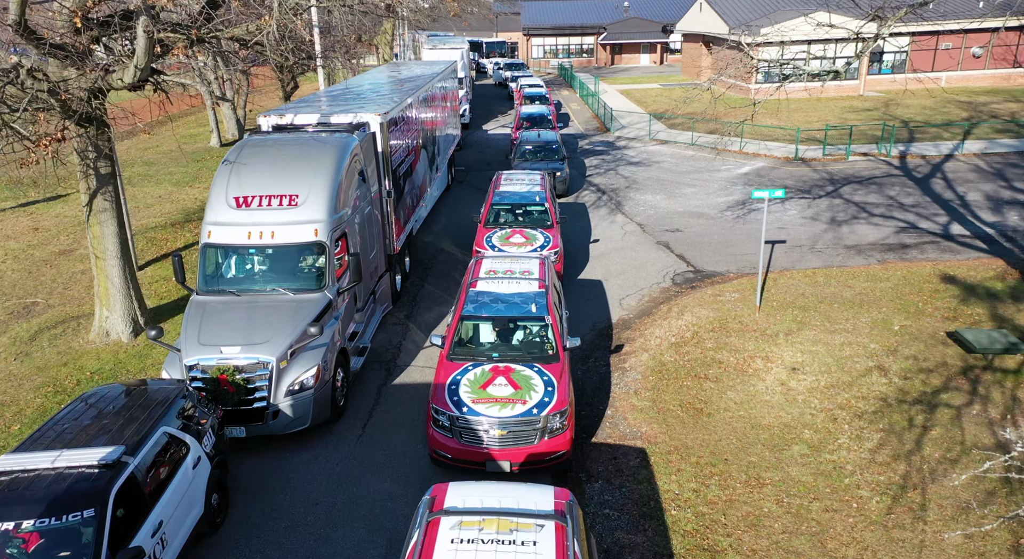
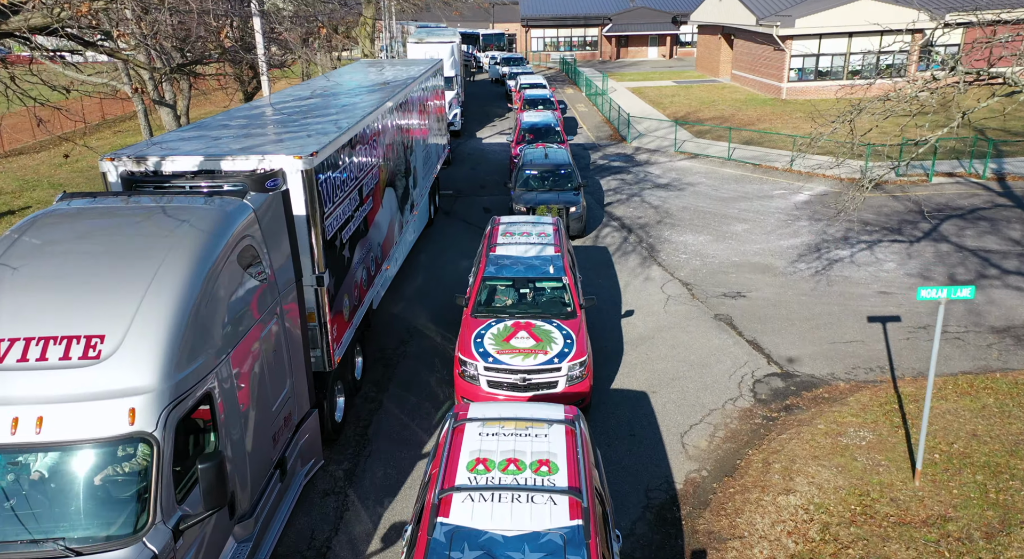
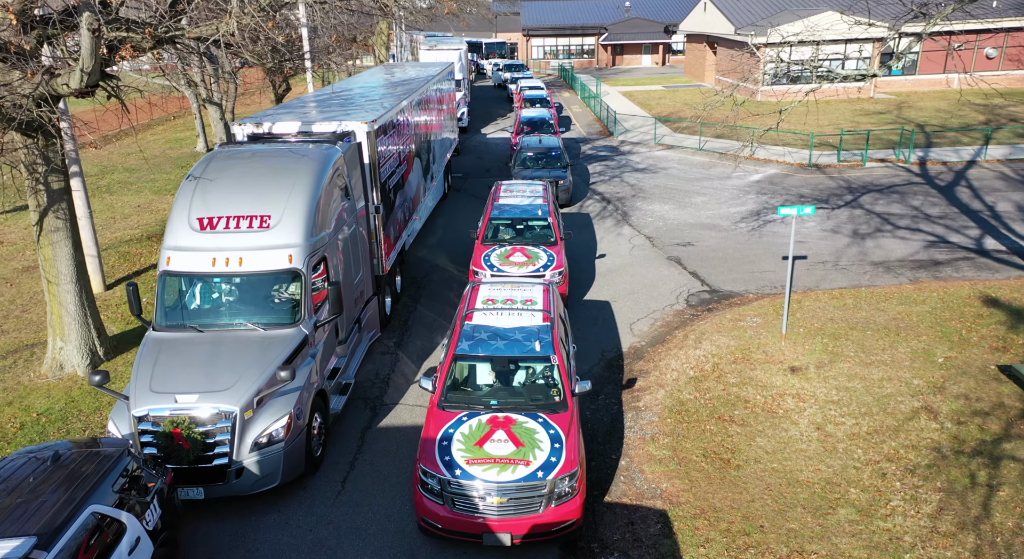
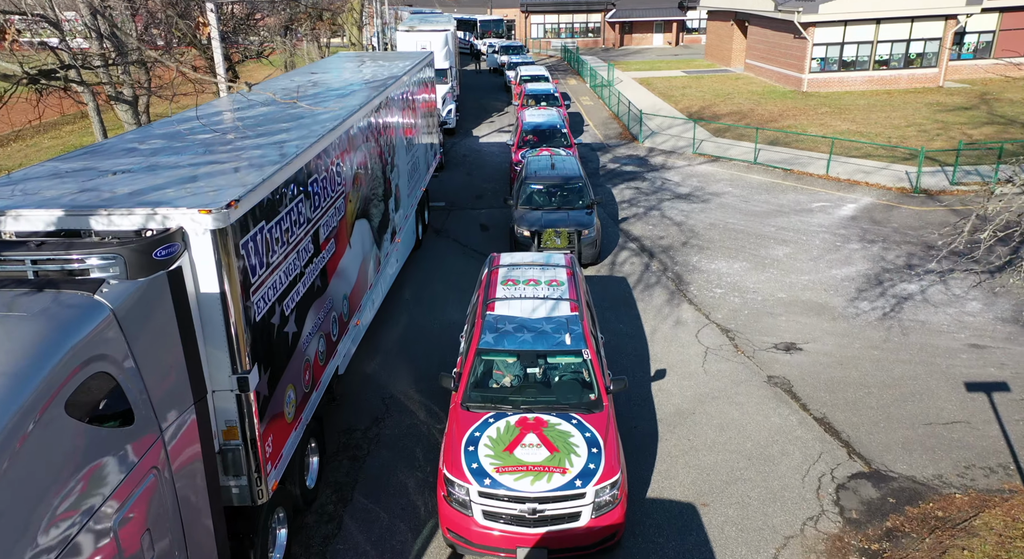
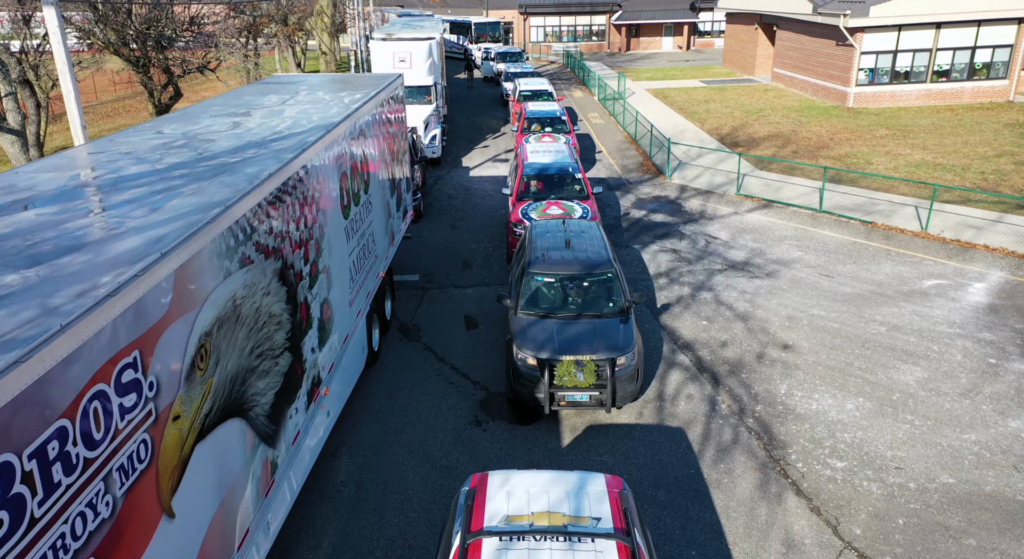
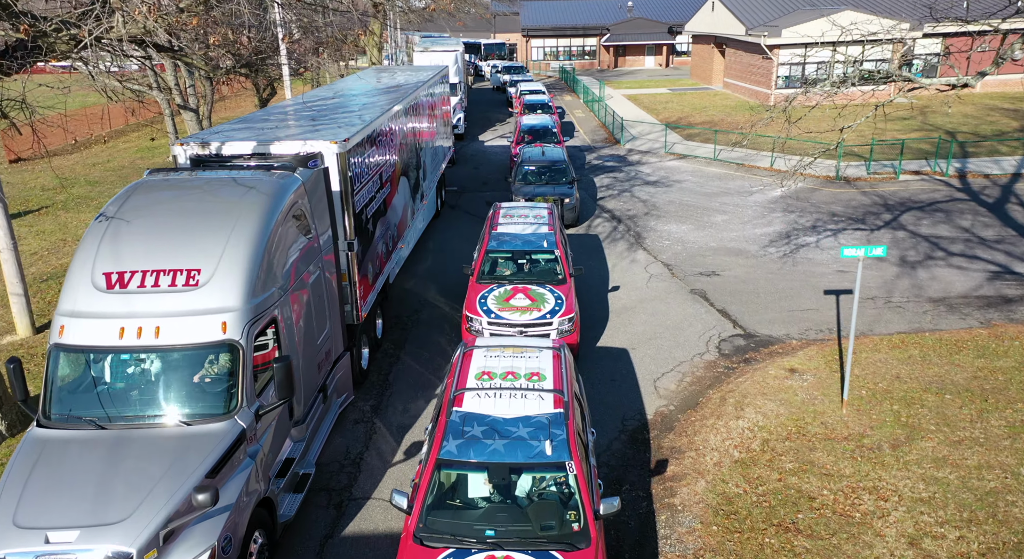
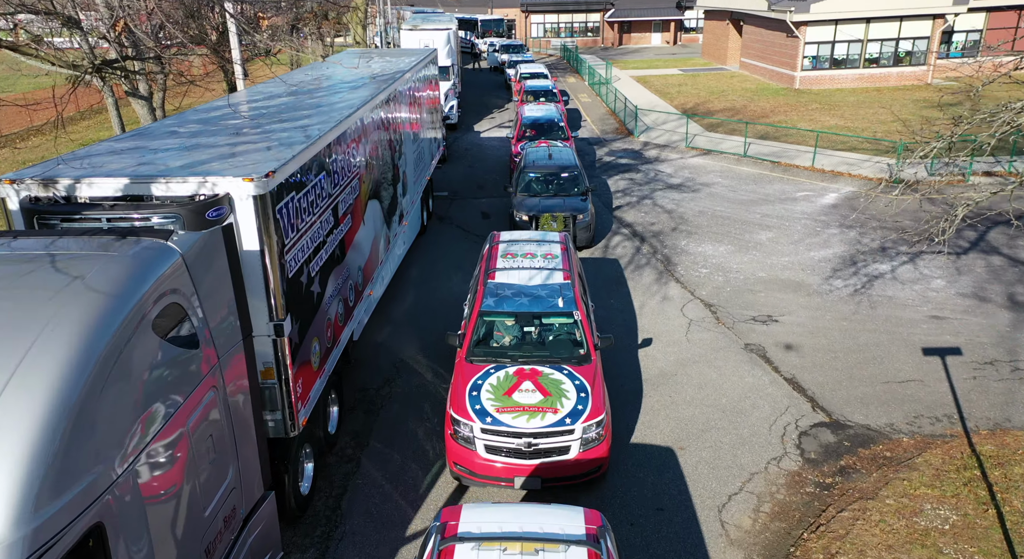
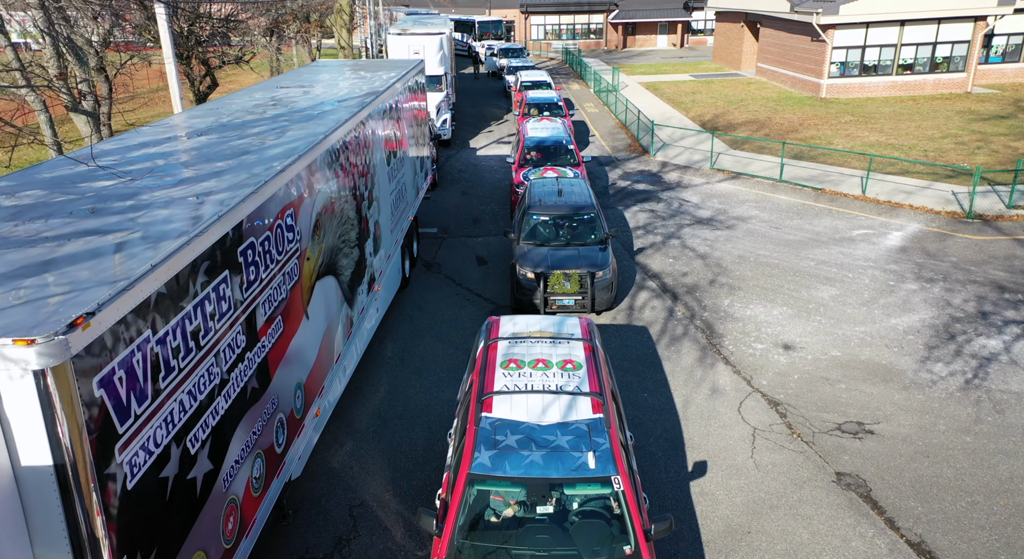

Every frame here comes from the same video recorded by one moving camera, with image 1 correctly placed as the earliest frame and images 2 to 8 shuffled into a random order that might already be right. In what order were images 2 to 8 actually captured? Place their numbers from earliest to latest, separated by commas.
3, 6, 2, 7, 4, 8, 5
